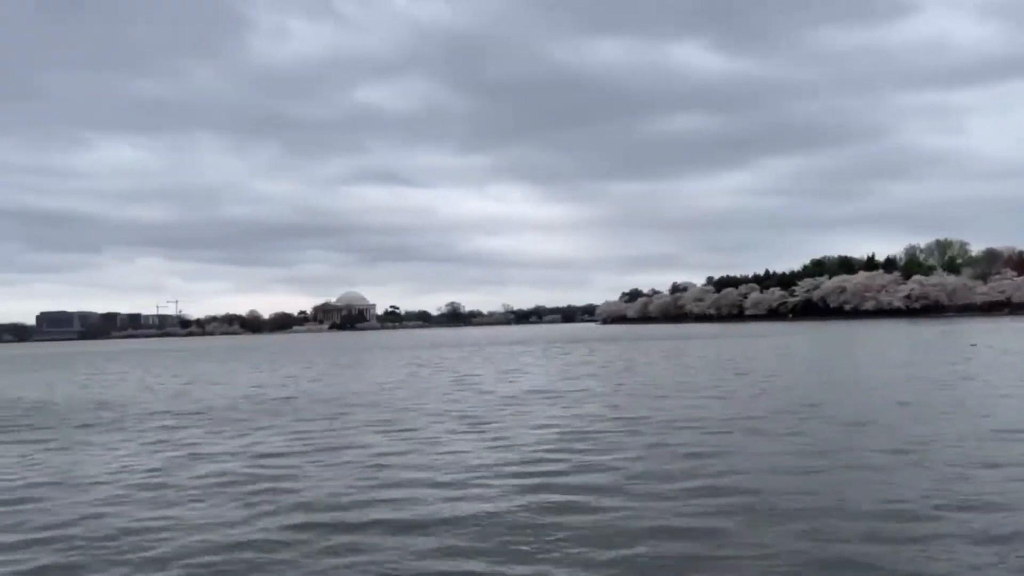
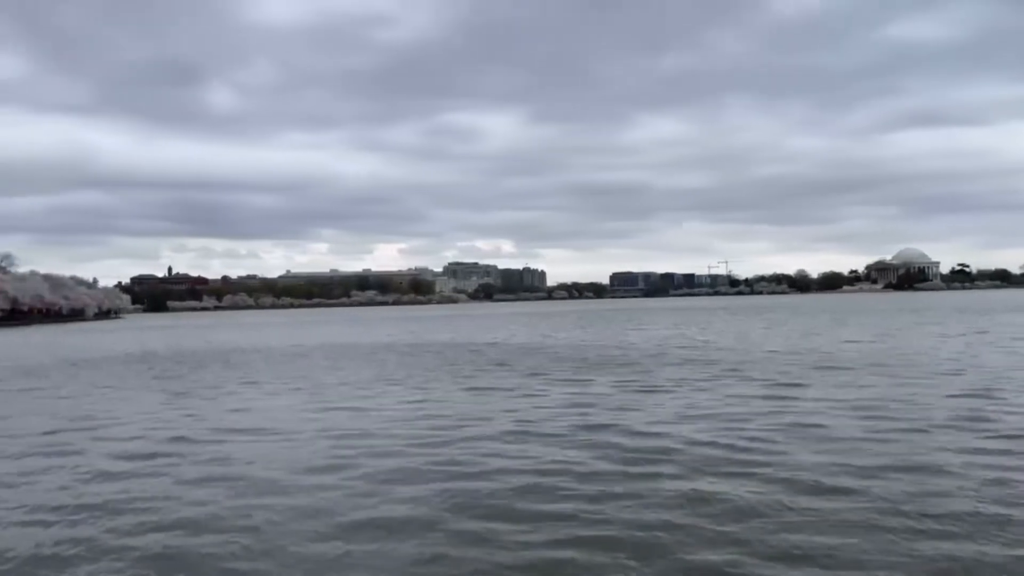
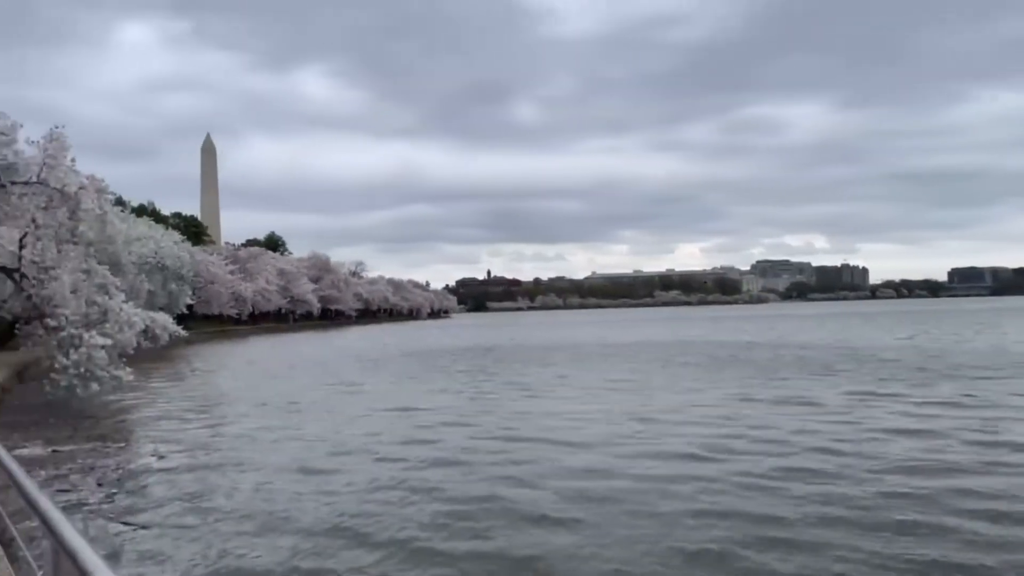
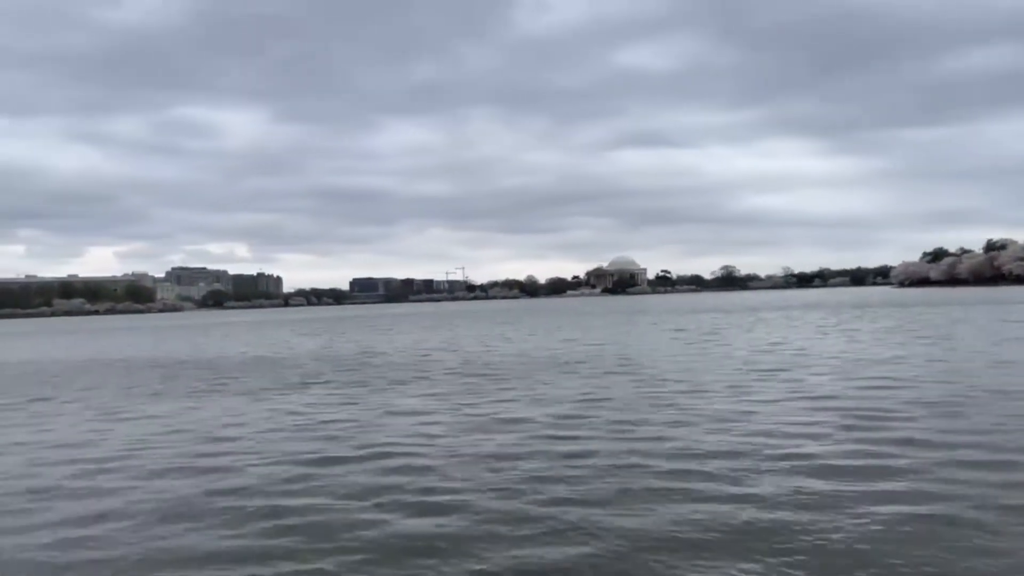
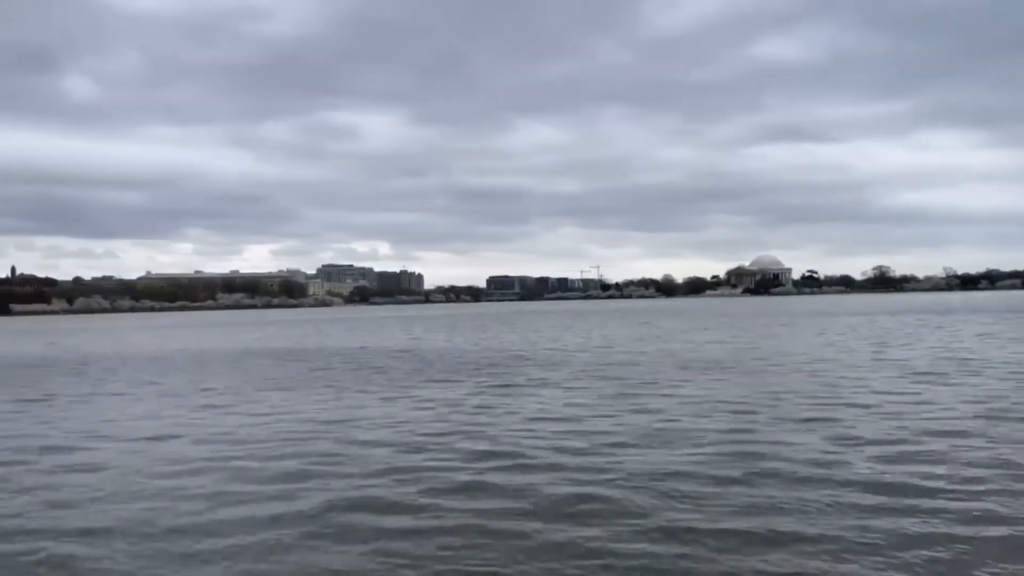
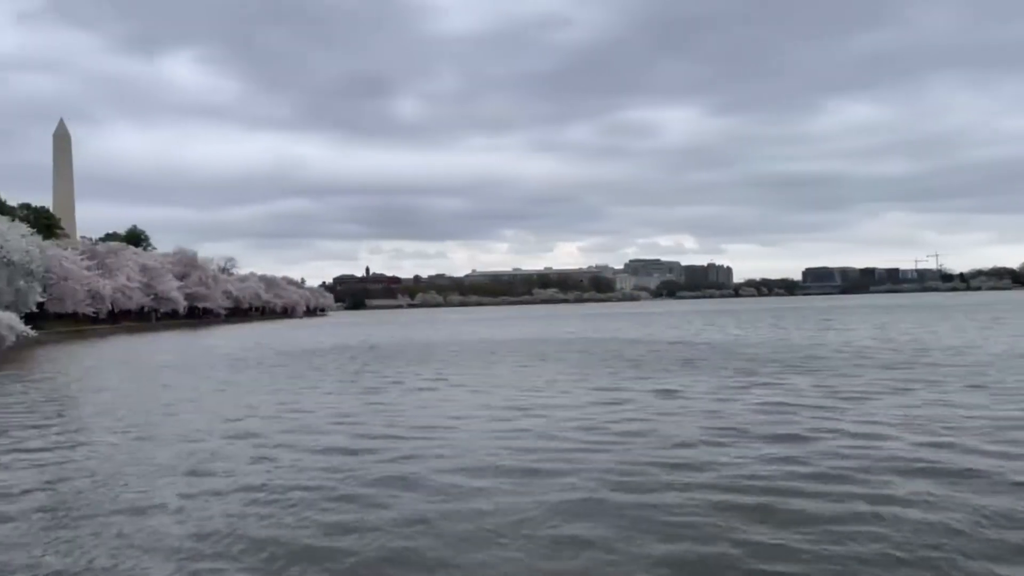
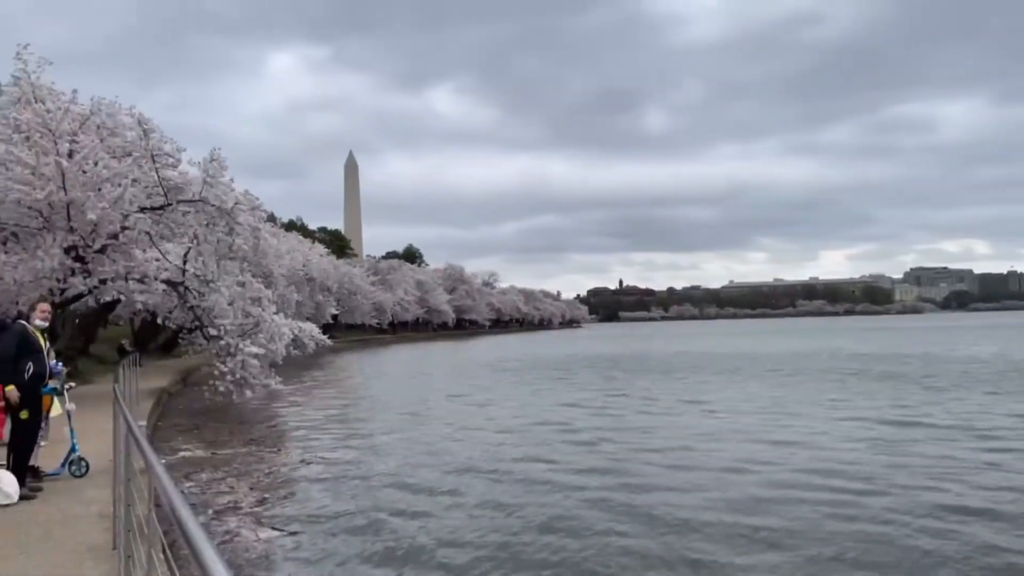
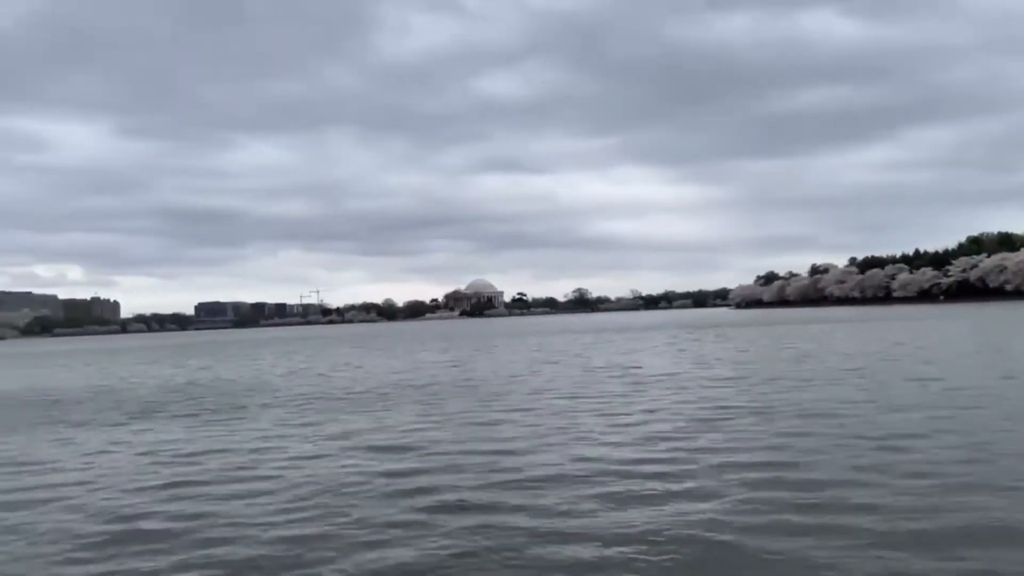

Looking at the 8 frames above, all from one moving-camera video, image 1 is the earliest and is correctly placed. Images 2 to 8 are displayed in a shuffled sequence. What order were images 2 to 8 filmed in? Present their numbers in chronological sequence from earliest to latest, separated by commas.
8, 4, 5, 2, 6, 3, 7
